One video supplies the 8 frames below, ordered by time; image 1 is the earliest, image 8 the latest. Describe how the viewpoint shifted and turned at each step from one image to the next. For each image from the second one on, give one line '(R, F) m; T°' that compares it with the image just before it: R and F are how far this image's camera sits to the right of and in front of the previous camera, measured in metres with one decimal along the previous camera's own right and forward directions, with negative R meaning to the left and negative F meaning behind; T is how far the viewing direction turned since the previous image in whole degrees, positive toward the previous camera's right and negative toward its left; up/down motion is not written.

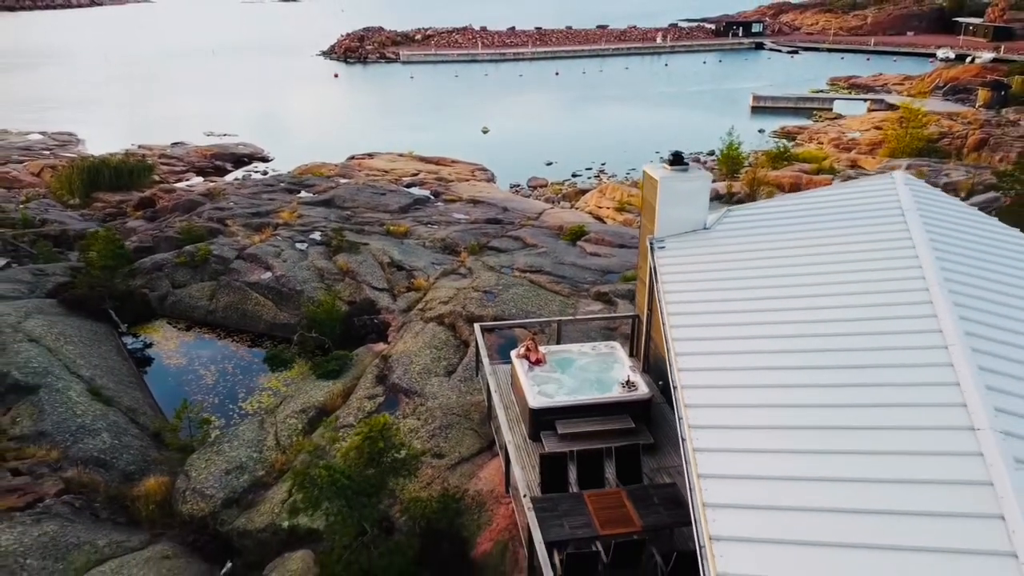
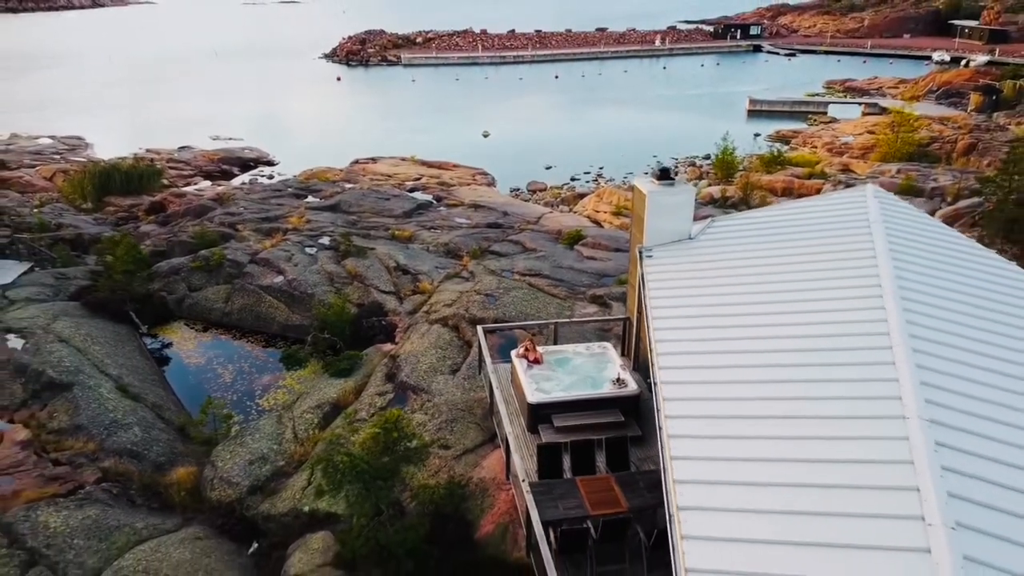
(0.0, -0.8) m; 0°
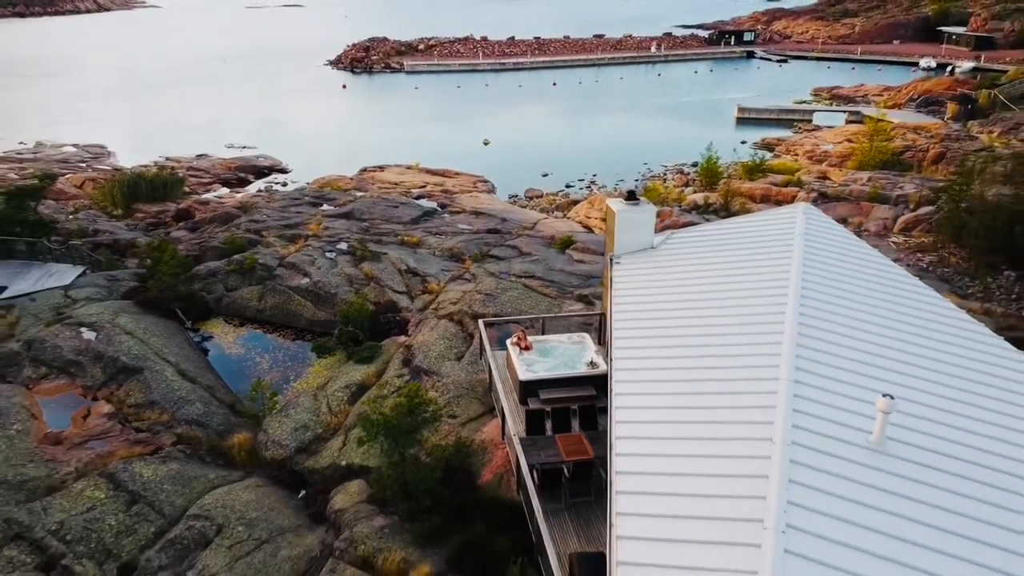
(+0.1, -2.3) m; 0°
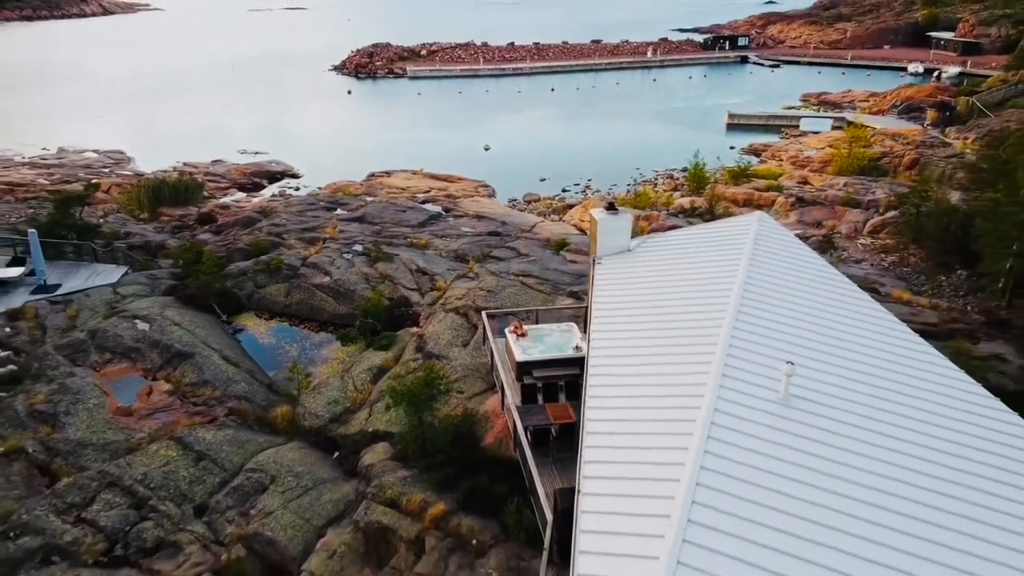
(0.0, -2.2) m; 0°
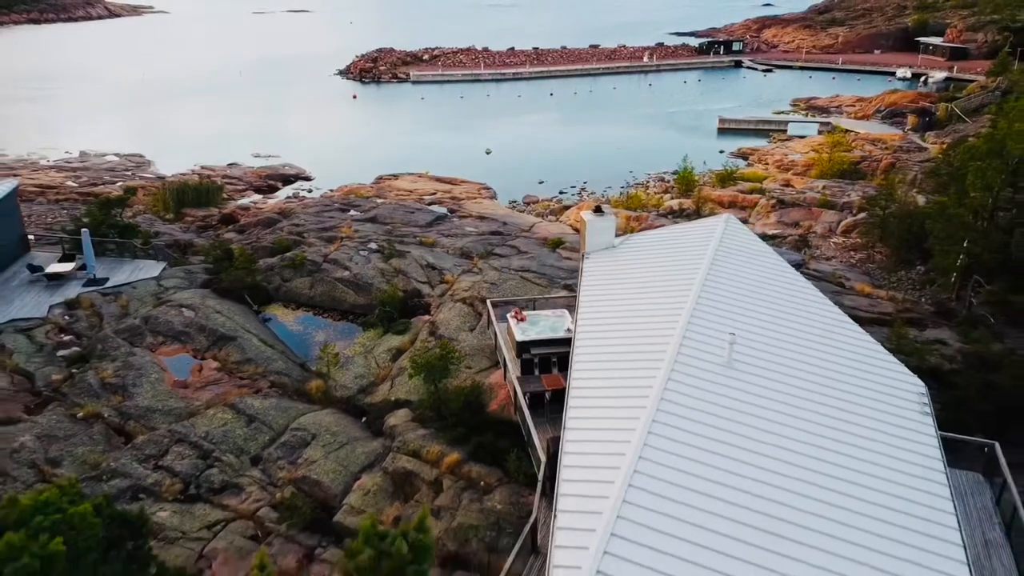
(0.0, -2.4) m; 0°
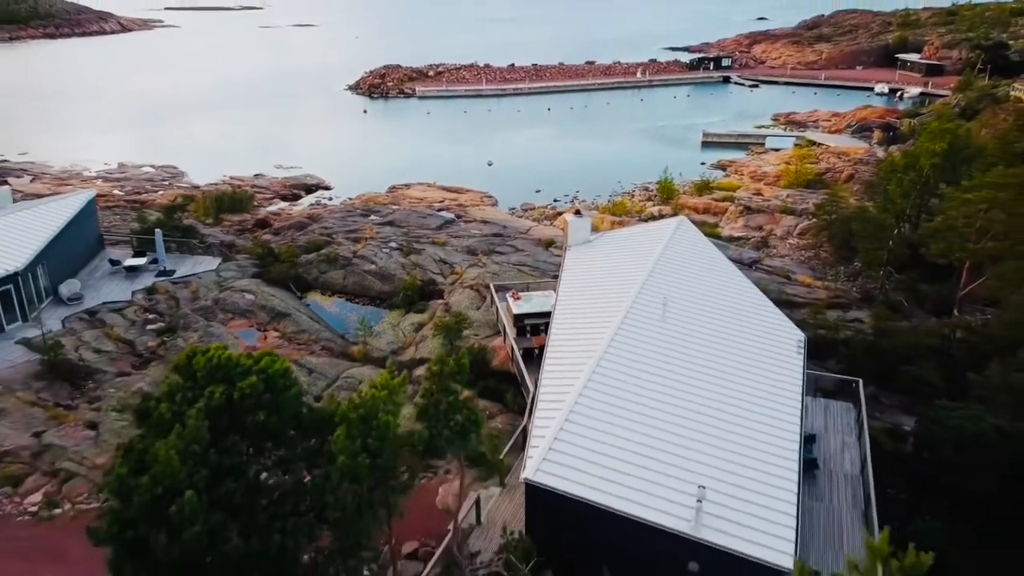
(+0.1, -4.6) m; 0°
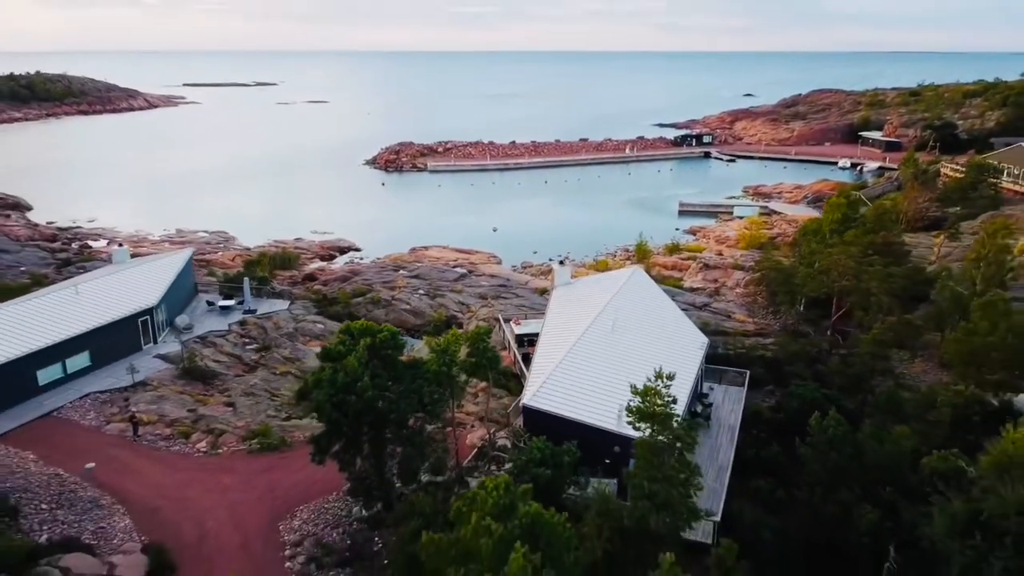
(-0.1, -8.4) m; 0°
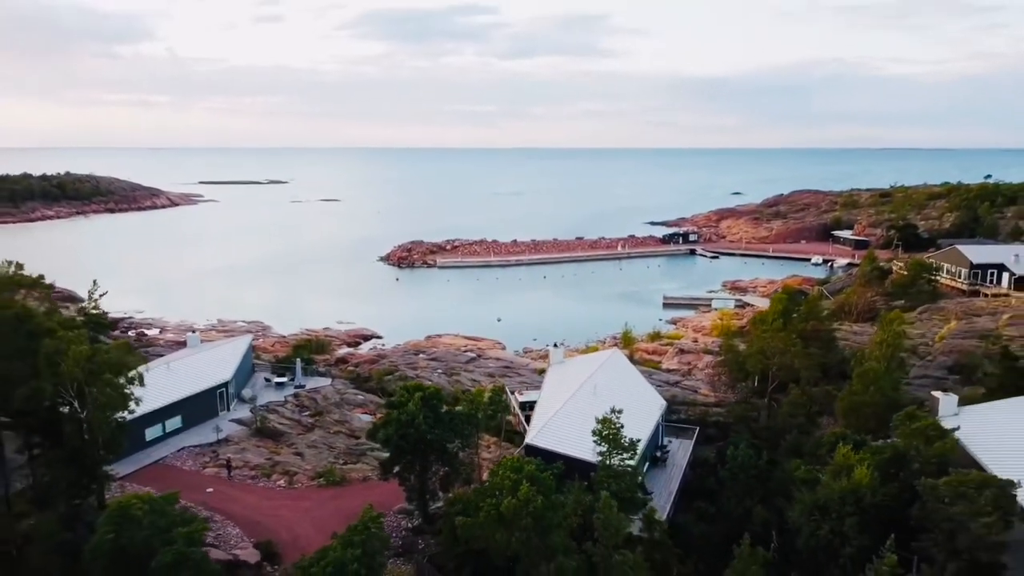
(-0.2, -8.0) m; 0°
